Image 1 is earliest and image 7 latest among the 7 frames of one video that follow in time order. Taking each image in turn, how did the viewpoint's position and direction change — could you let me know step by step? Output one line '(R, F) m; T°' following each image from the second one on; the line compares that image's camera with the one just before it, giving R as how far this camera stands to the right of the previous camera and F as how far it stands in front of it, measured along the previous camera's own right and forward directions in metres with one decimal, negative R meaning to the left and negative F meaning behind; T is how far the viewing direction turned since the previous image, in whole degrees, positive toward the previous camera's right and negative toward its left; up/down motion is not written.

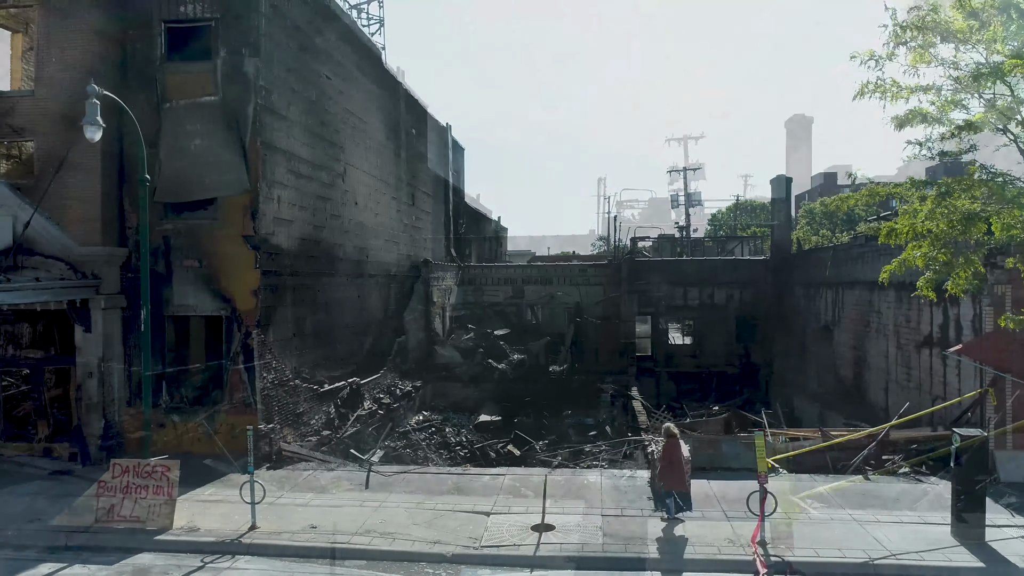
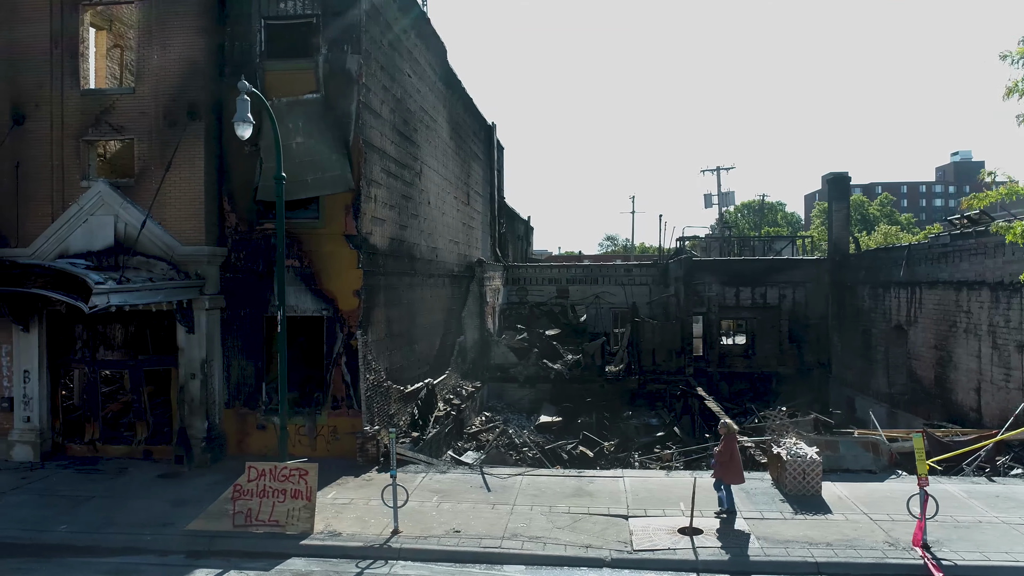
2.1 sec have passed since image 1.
(-2.0, +0.1) m; 0°
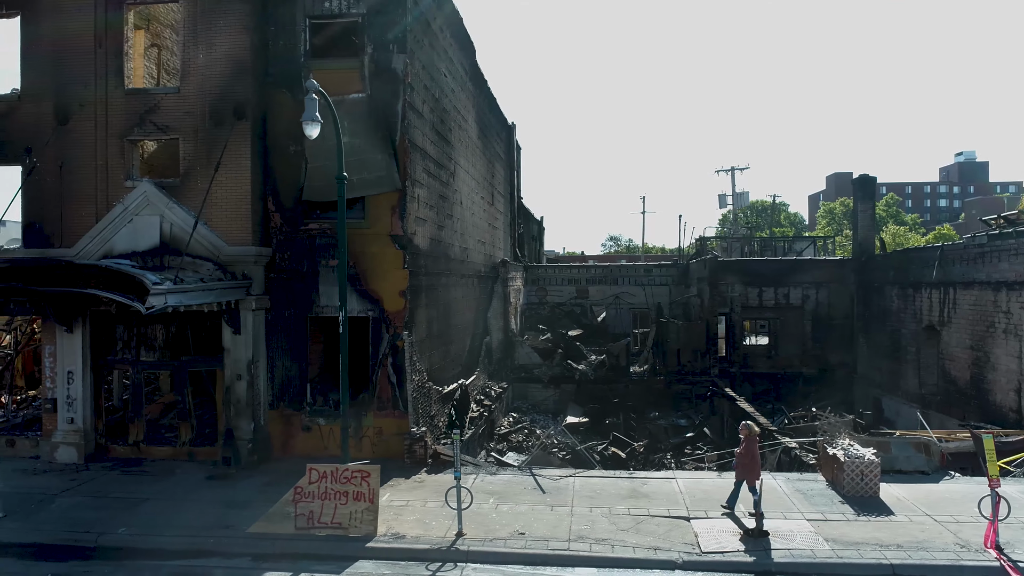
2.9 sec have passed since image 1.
(-0.9, +0.1) m; 0°
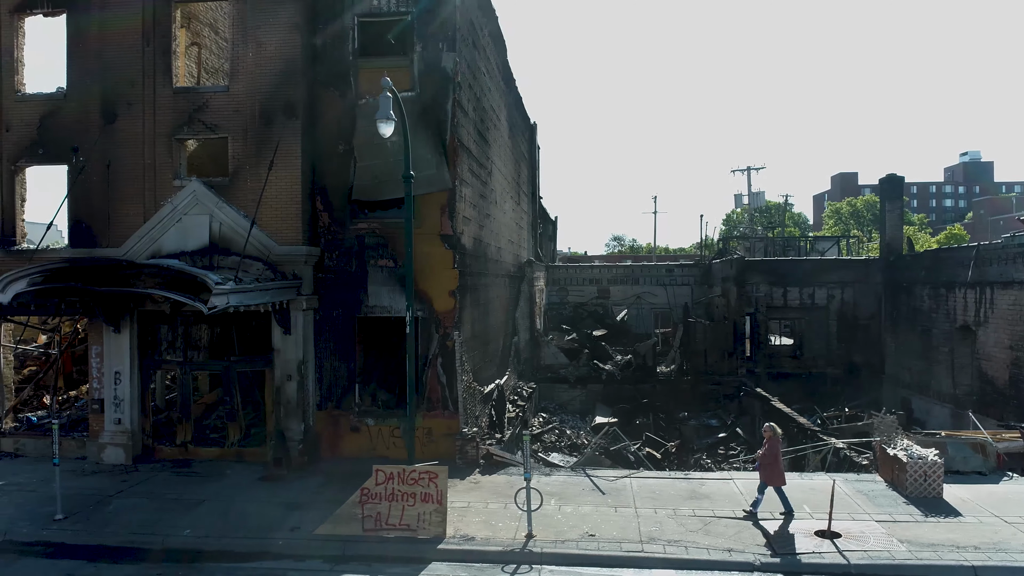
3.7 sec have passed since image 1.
(-0.9, +0.1) m; 0°
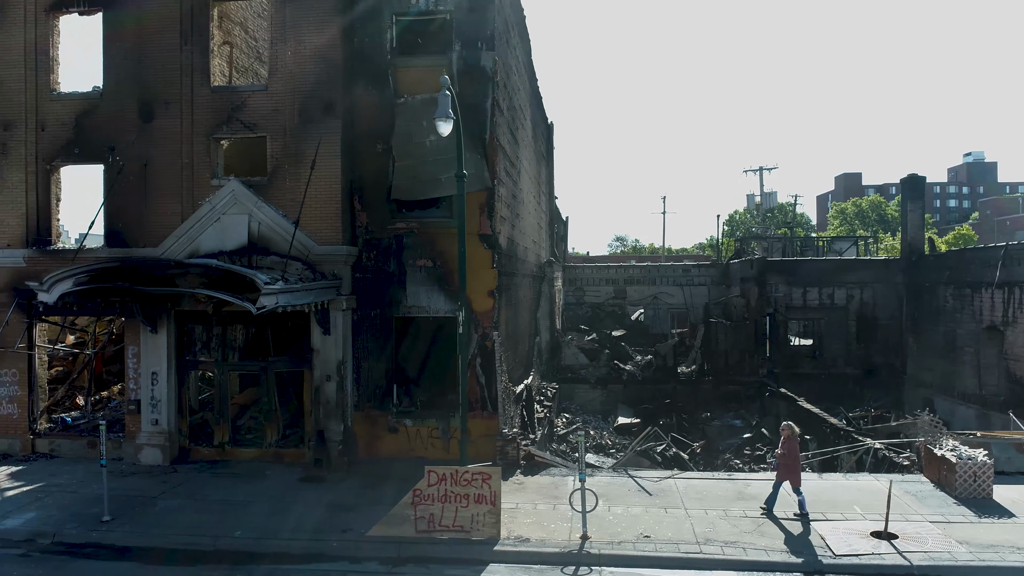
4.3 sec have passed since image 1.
(-0.7, +0.1) m; 0°
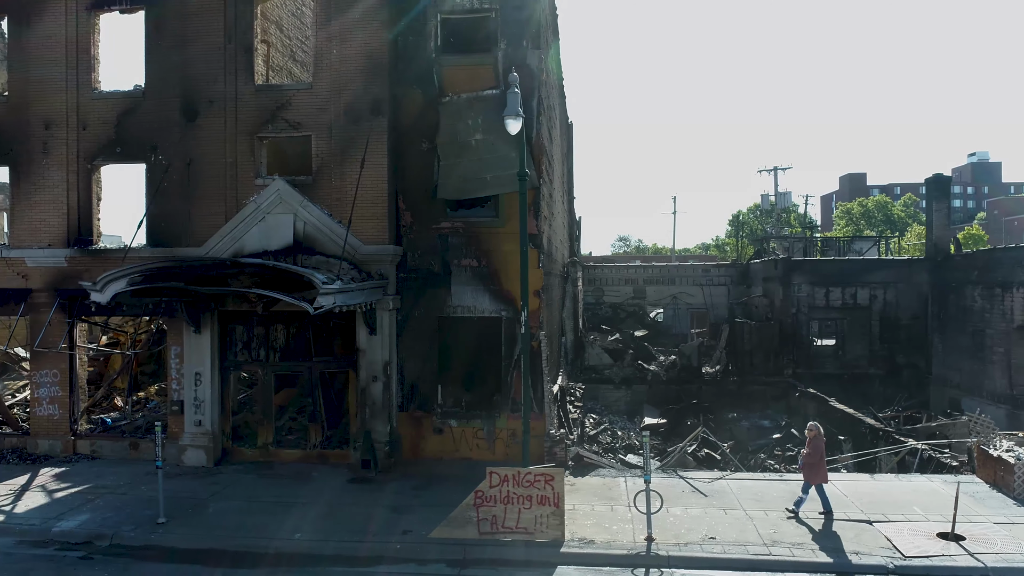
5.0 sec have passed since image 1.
(-0.8, +0.1) m; 0°
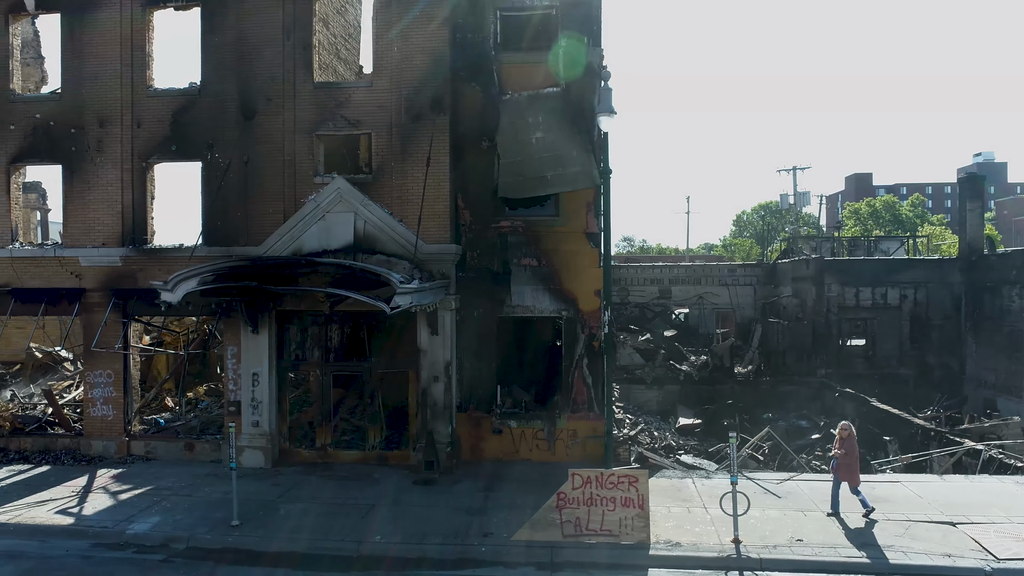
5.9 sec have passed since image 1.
(-1.1, +0.1) m; 0°
